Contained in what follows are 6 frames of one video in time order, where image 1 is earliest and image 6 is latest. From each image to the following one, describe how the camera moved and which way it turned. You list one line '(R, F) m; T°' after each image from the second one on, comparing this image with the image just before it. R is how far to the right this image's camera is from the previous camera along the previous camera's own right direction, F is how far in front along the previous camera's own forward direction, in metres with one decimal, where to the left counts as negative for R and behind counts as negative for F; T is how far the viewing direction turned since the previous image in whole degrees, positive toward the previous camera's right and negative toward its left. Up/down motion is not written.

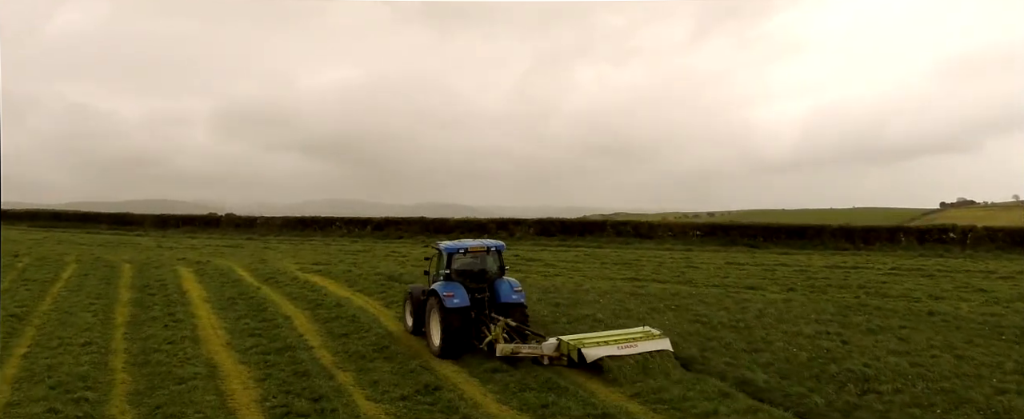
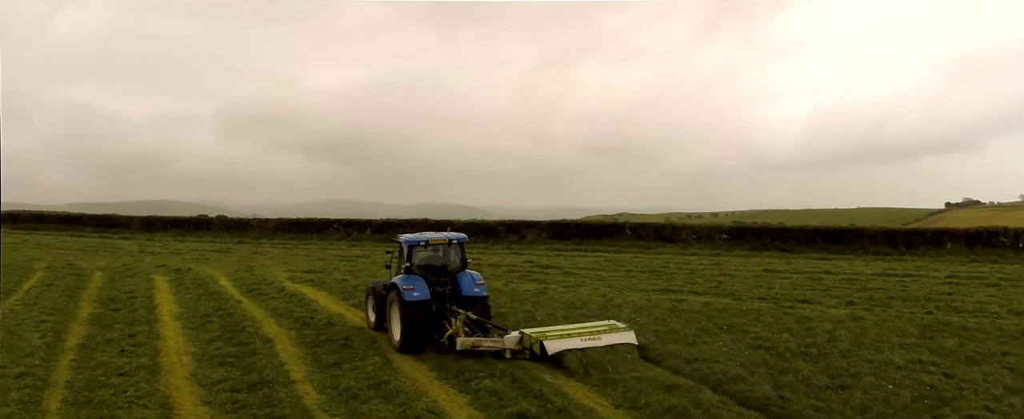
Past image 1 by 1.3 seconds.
(-0.3, +2.1) m; 0°
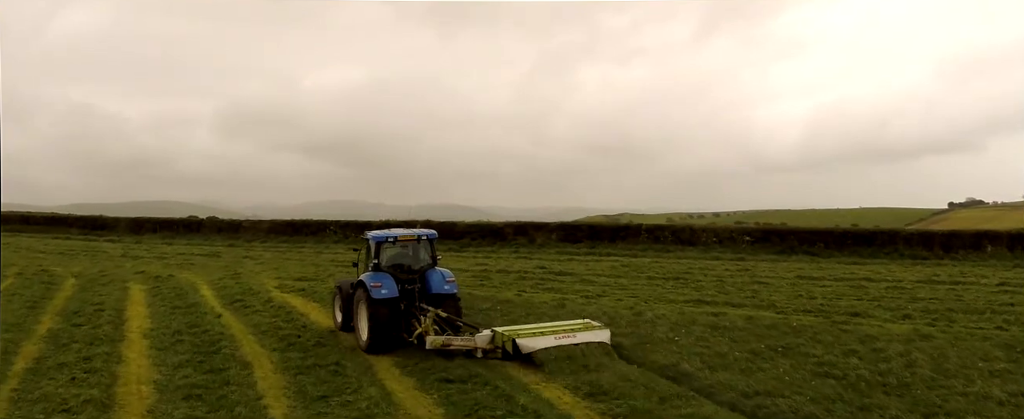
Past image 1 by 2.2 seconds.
(-0.3, +1.6) m; 0°
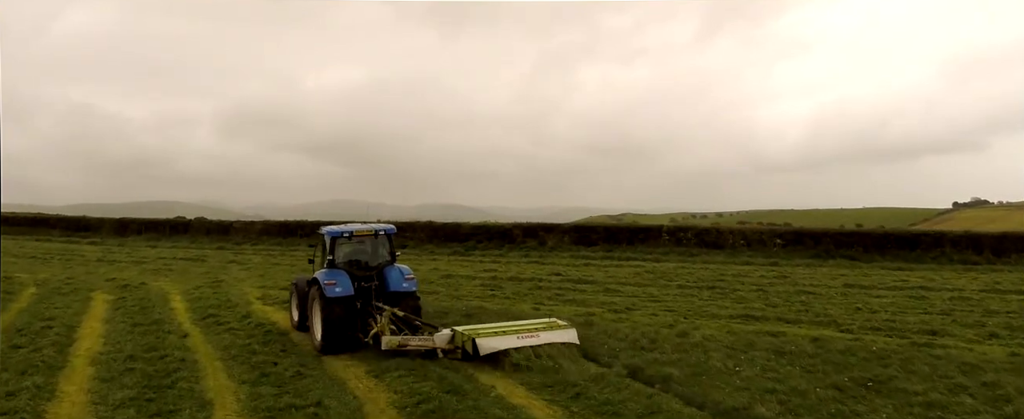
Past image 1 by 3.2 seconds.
(-0.2, +1.9) m; 0°
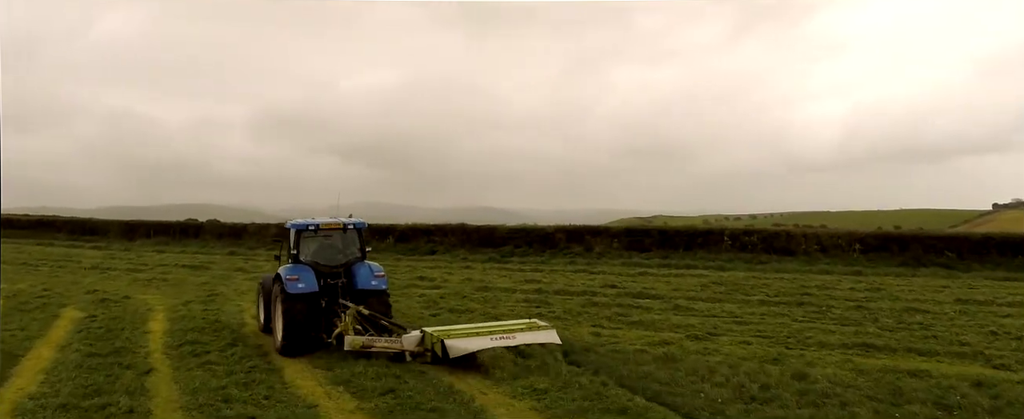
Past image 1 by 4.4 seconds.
(-0.4, +2.5) m; -2°
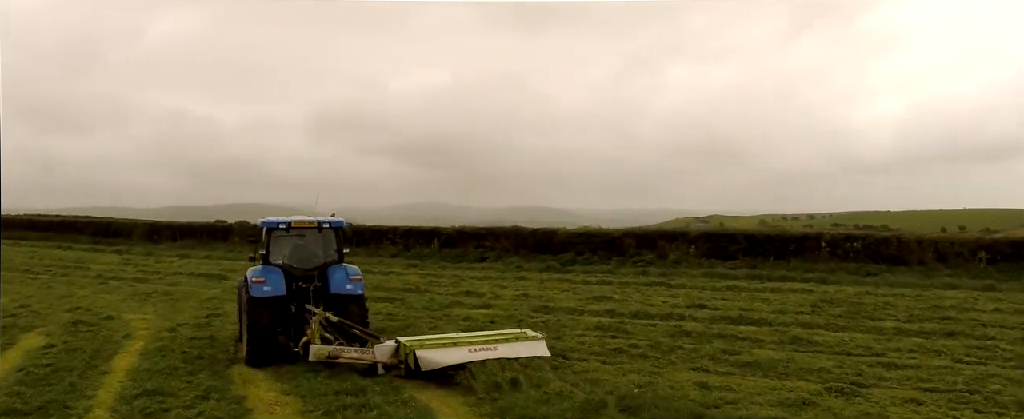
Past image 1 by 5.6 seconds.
(-0.3, +2.6) m; -4°
